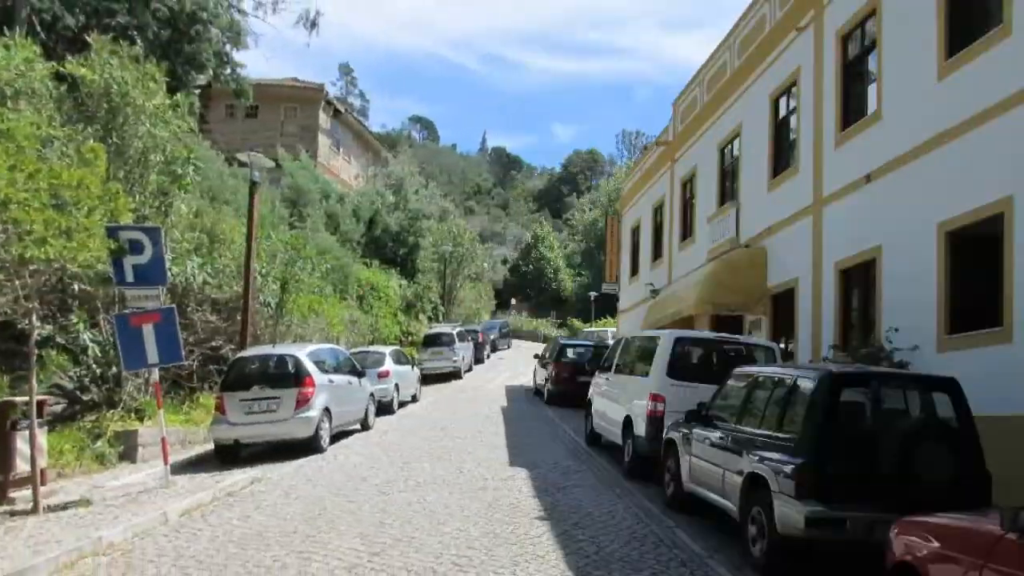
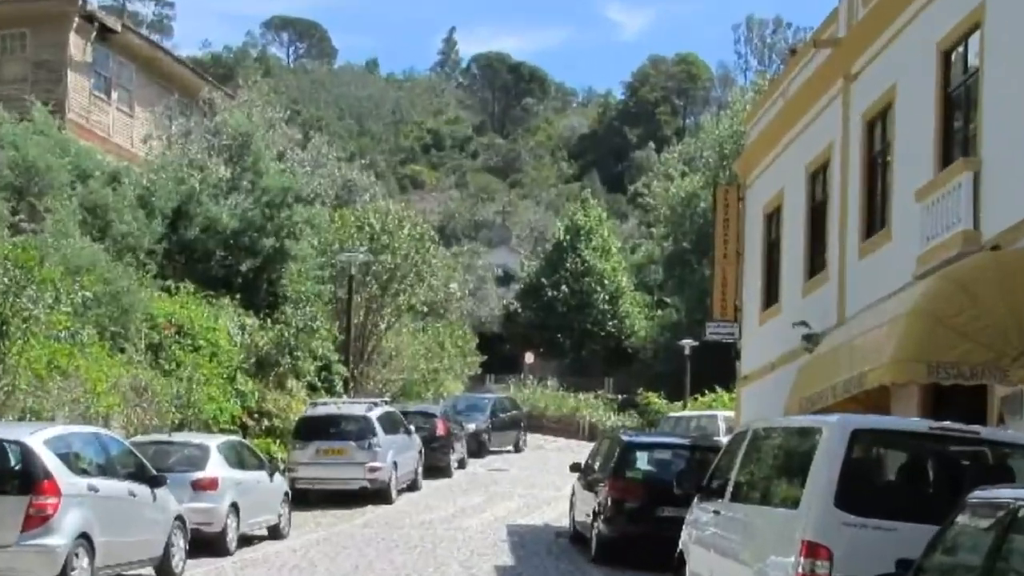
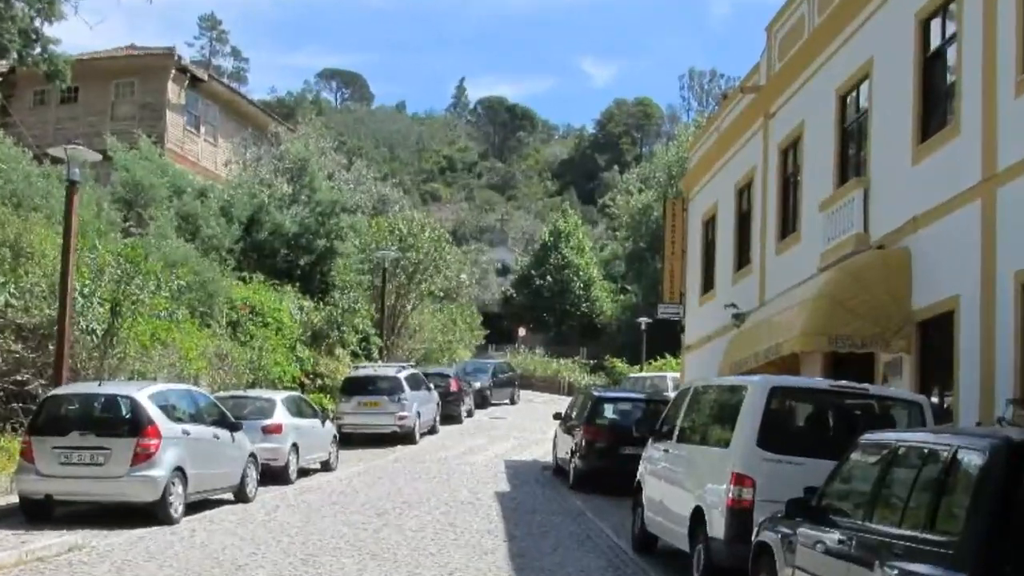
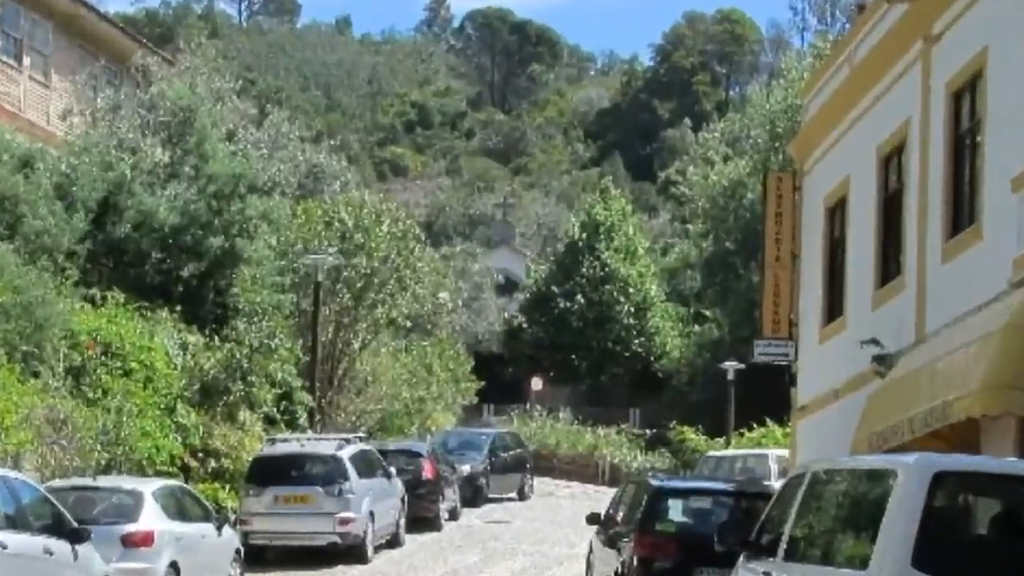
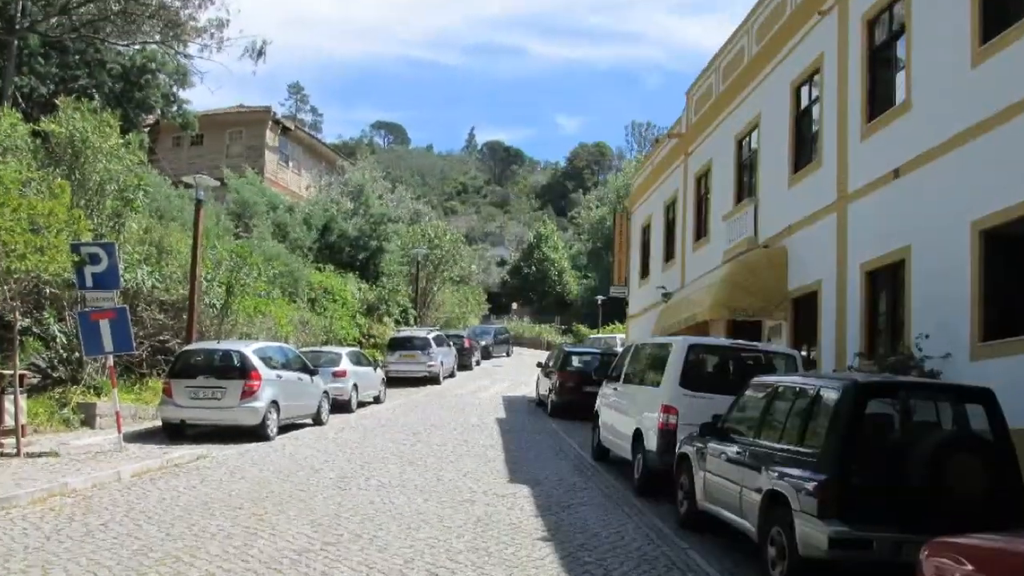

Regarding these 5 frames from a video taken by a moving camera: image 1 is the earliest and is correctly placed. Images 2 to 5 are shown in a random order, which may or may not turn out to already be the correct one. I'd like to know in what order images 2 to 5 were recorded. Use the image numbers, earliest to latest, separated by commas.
5, 3, 2, 4
